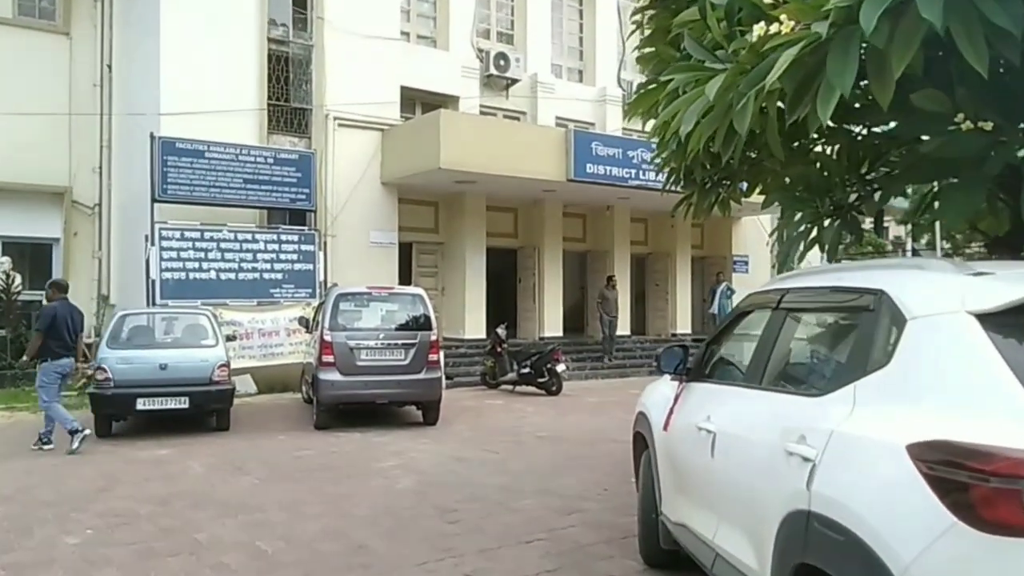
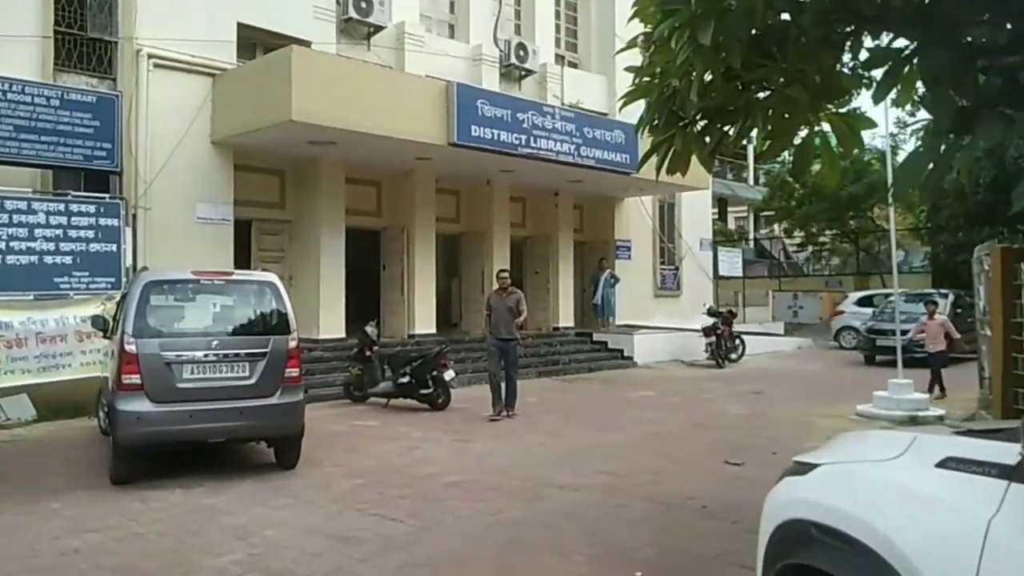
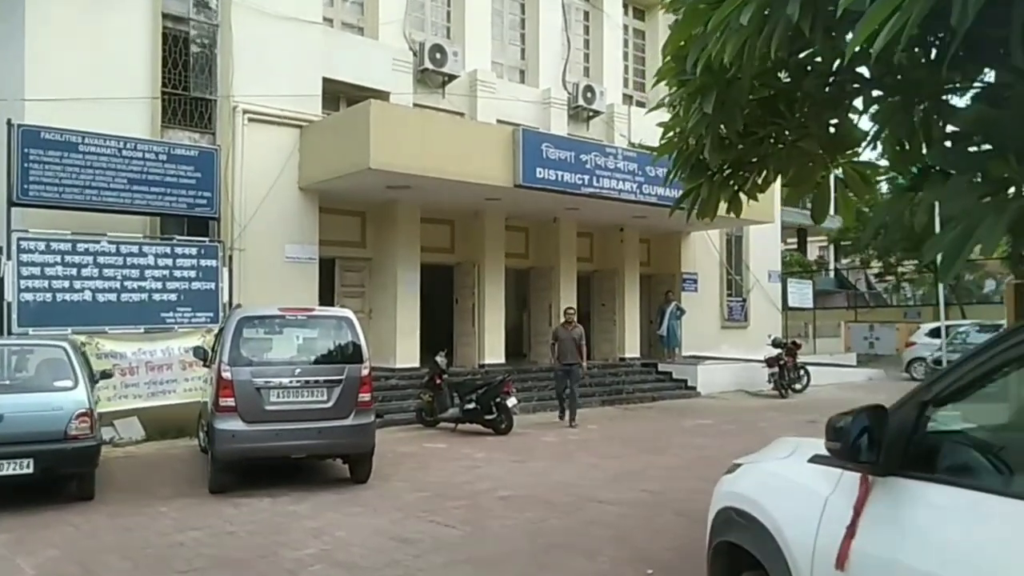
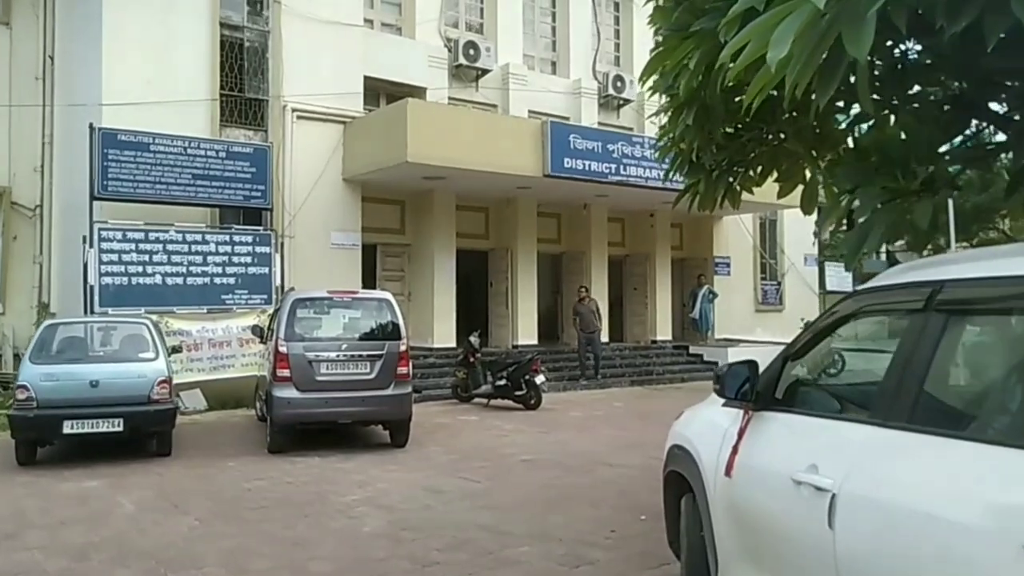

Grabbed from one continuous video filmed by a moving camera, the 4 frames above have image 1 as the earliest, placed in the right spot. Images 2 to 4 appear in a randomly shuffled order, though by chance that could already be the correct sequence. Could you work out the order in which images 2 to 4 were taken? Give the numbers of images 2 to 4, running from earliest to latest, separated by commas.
4, 3, 2
